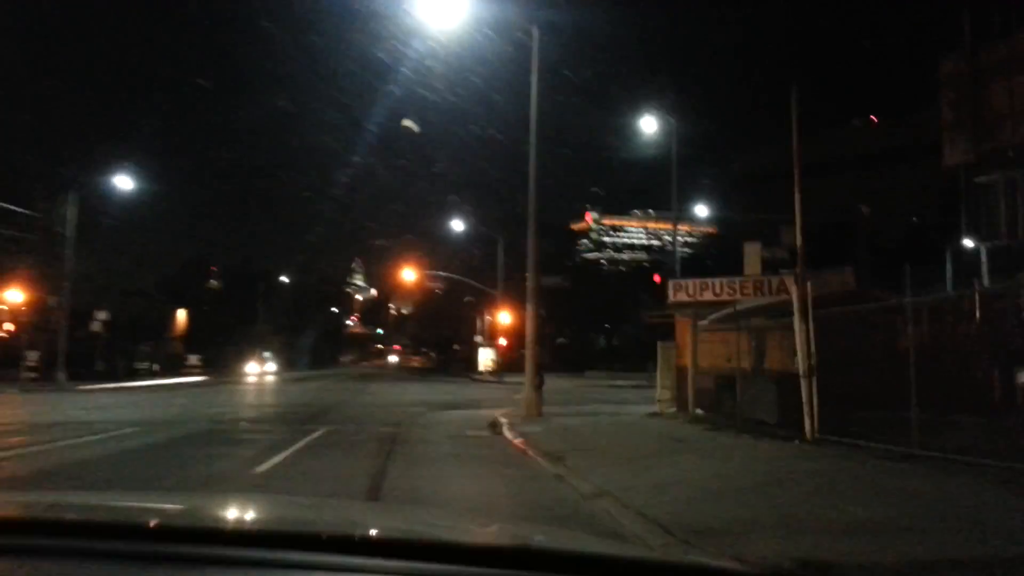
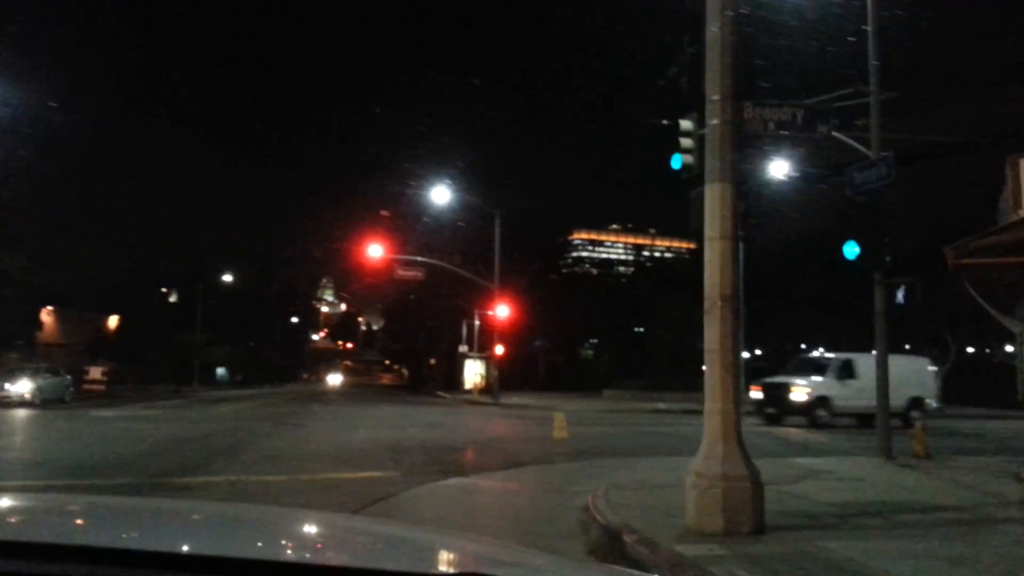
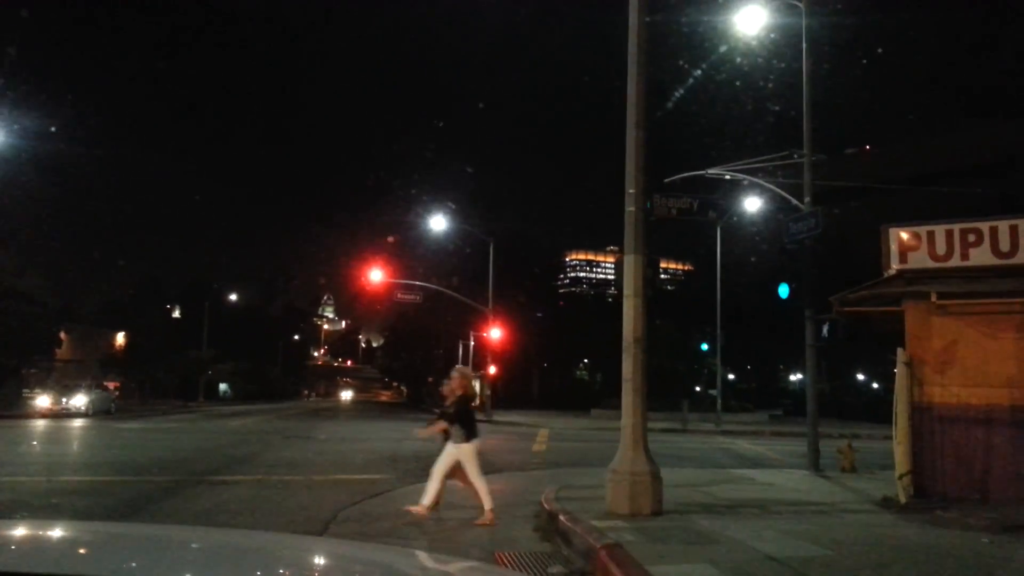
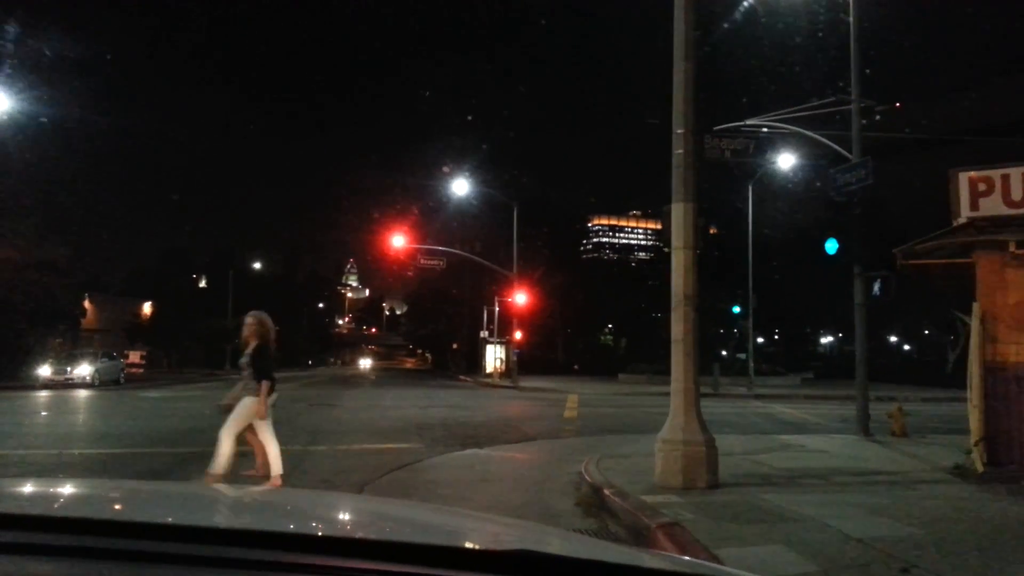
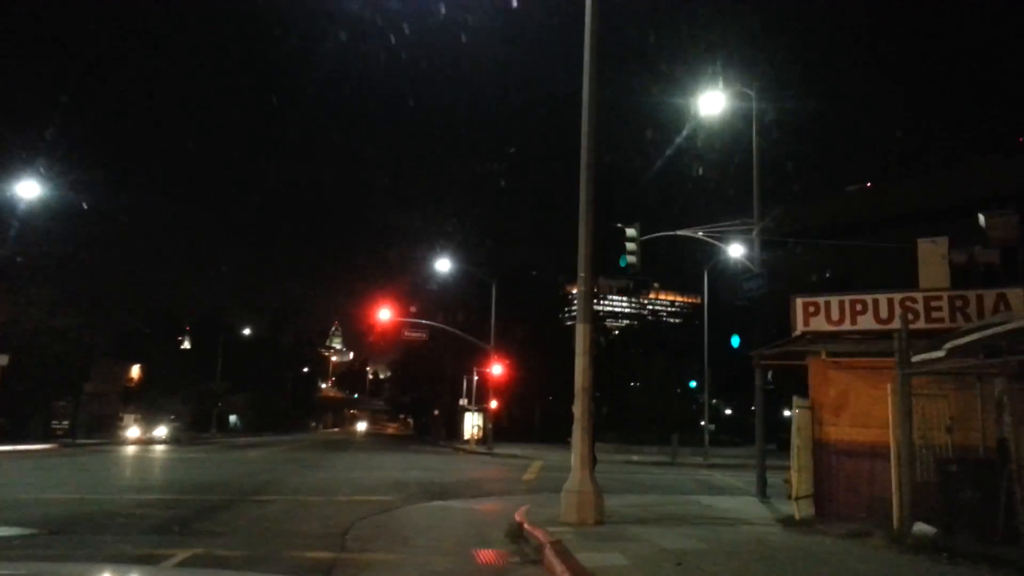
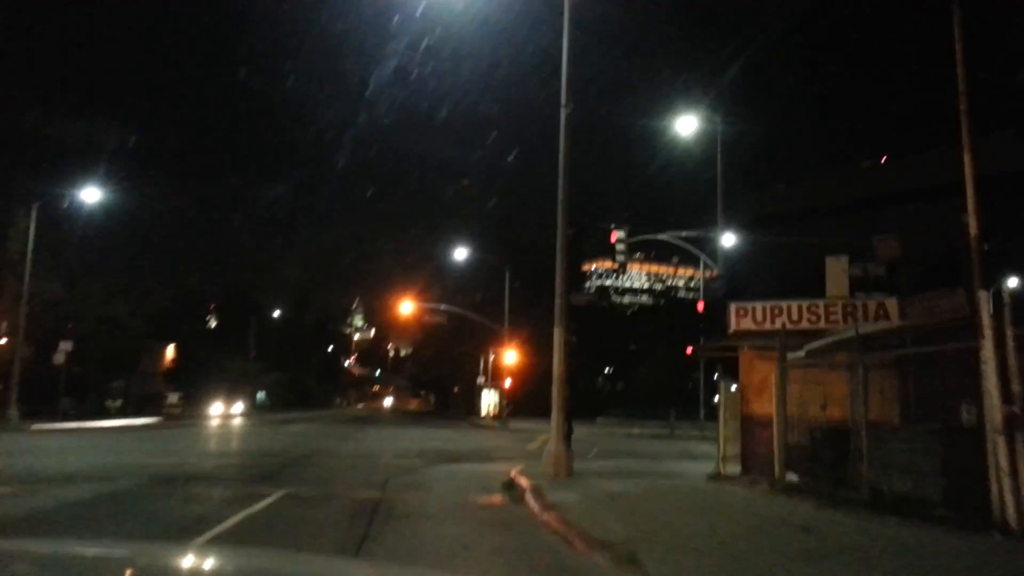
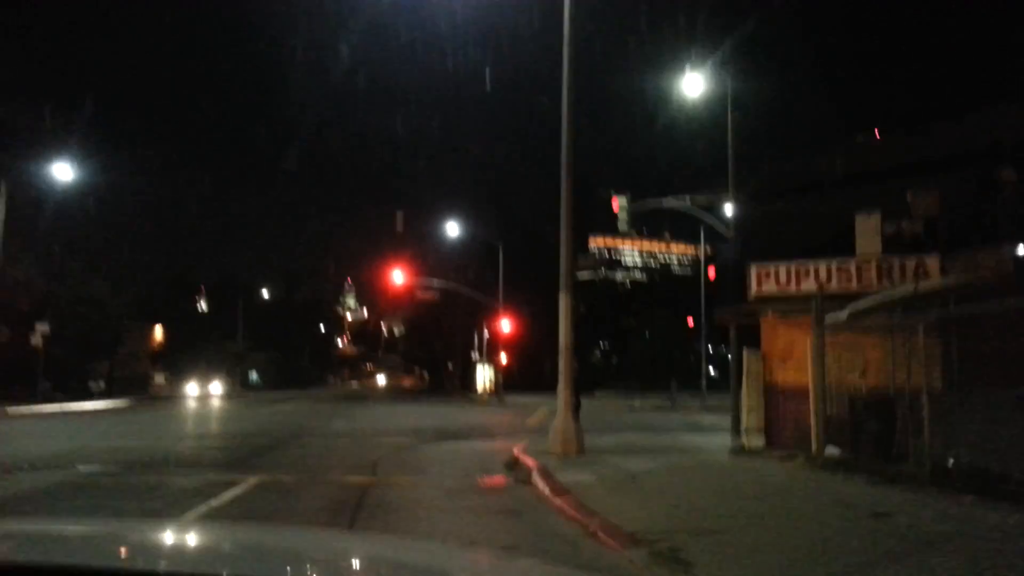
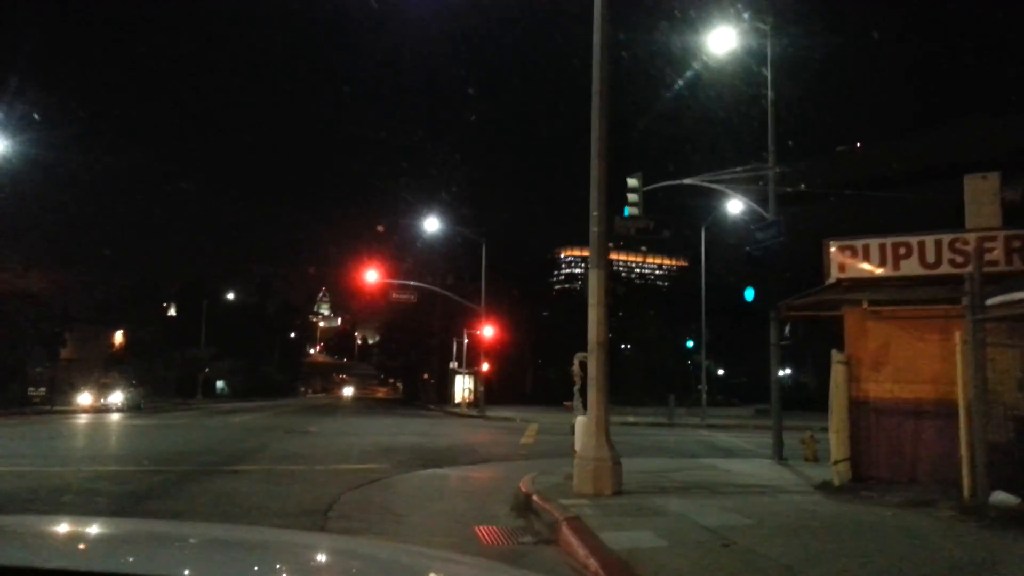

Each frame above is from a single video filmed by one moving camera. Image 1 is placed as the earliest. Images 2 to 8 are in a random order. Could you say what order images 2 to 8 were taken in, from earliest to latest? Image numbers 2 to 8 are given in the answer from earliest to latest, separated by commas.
6, 7, 5, 8, 3, 4, 2
